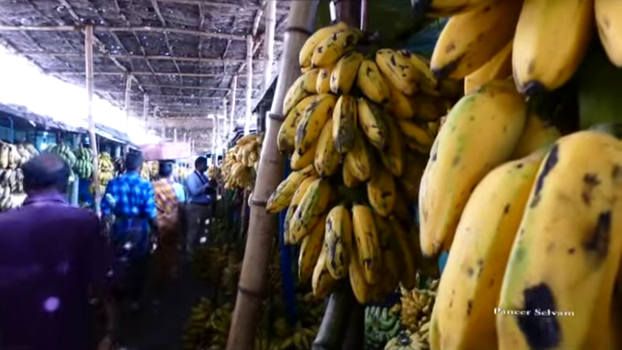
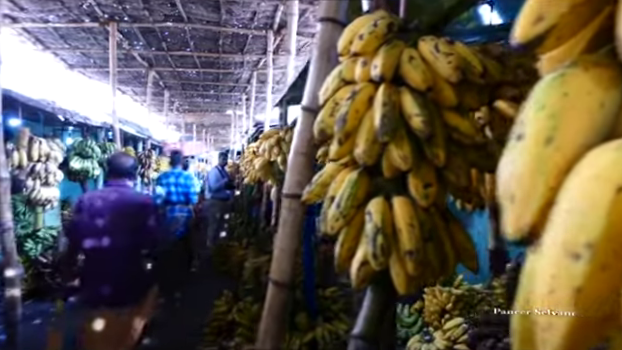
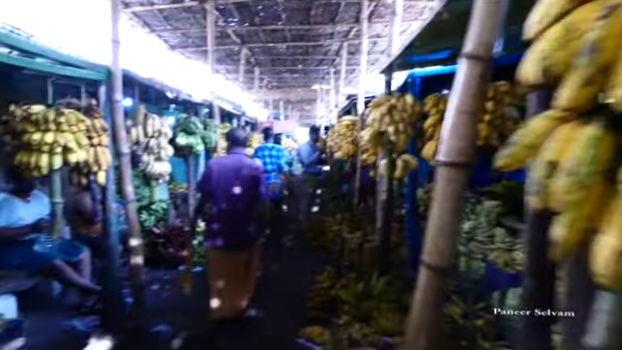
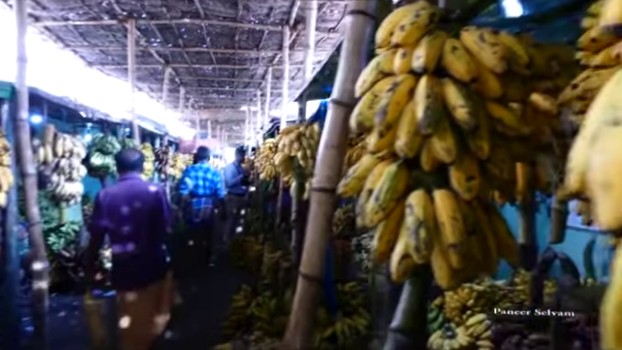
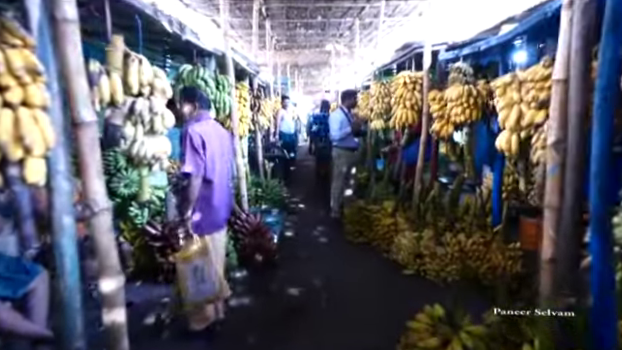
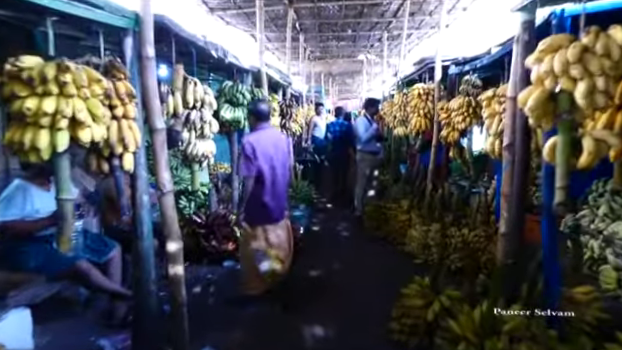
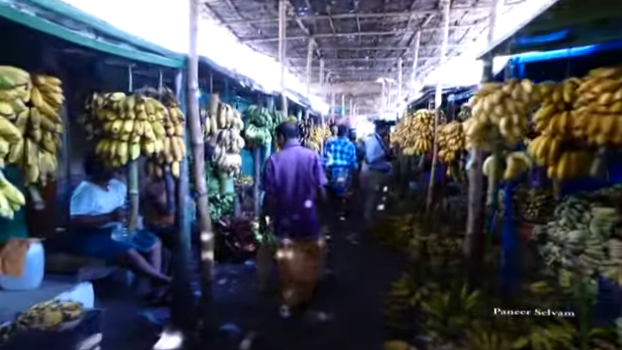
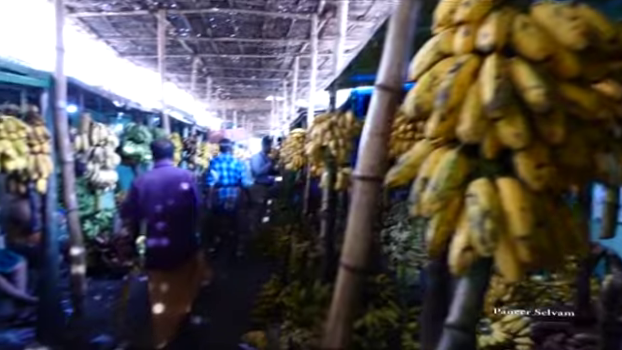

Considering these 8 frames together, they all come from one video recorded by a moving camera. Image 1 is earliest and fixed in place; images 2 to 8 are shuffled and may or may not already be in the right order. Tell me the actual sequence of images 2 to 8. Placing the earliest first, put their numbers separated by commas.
2, 4, 8, 3, 7, 6, 5
